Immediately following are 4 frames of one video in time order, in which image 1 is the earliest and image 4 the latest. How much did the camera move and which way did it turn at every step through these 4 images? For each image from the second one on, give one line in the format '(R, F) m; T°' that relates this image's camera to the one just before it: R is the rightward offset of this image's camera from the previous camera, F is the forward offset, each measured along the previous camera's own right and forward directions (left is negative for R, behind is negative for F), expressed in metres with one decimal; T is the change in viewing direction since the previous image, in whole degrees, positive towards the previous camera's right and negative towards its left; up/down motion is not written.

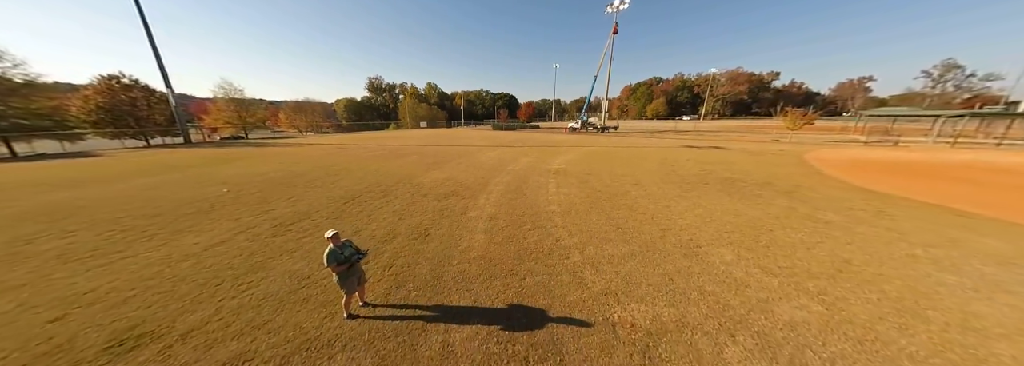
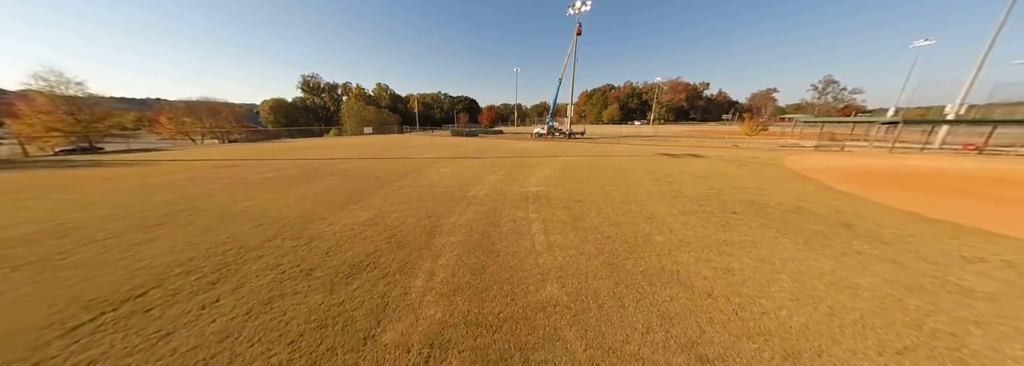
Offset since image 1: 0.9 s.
(0.0, +2.3) m; +9°
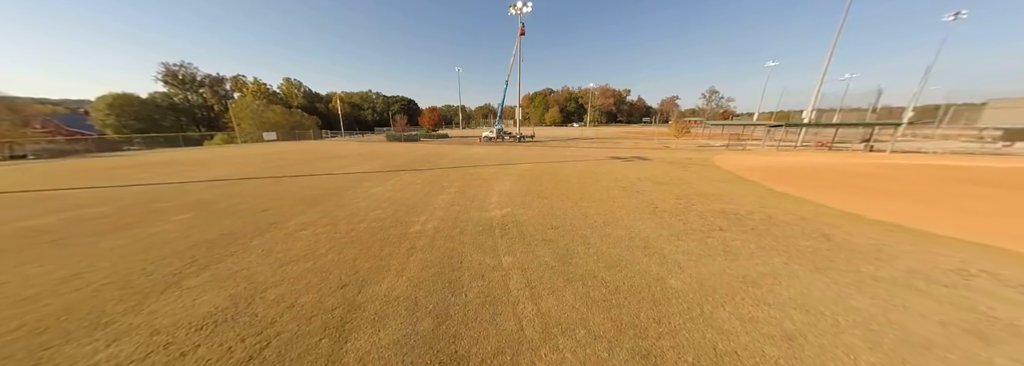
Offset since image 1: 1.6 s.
(-0.2, +1.4) m; +13°
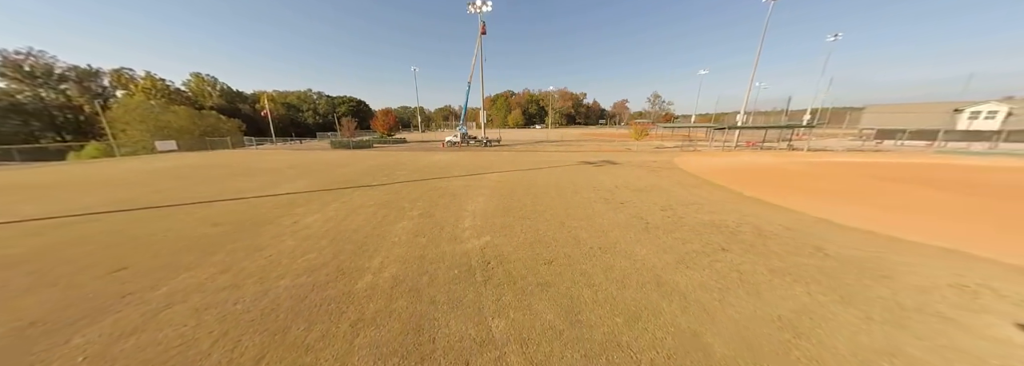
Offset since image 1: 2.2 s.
(-0.3, +1.0) m; +9°
